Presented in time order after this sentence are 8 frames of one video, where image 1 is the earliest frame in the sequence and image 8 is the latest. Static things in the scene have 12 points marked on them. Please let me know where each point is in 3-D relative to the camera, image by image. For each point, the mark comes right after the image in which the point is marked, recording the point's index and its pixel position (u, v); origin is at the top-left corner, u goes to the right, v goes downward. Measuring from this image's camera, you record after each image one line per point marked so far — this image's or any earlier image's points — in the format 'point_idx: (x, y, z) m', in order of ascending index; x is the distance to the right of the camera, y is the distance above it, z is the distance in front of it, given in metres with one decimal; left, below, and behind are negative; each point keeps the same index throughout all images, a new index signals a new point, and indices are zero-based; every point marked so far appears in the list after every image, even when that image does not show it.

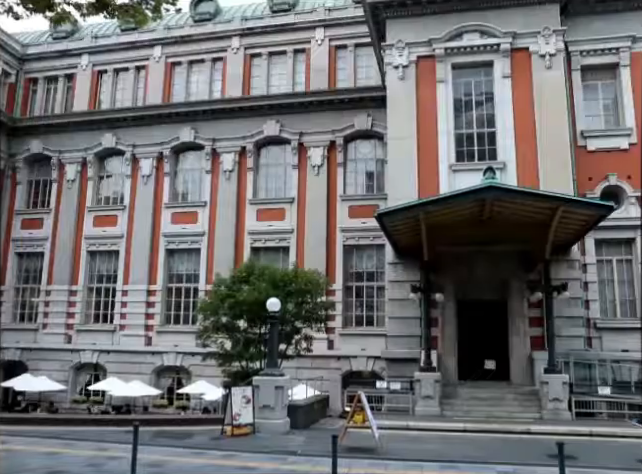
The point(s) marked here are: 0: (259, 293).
0: (-2.1, -1.9, +19.6) m
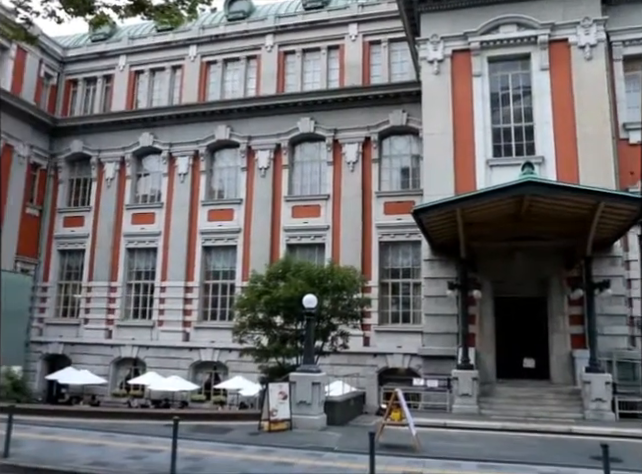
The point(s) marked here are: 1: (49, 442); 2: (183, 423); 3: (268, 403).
0: (-0.9, -1.8, +19.6) m
1: (-7.7, -5.7, +15.9) m
2: (-4.5, -6.1, +18.7) m
3: (-1.7, -5.0, +17.3) m
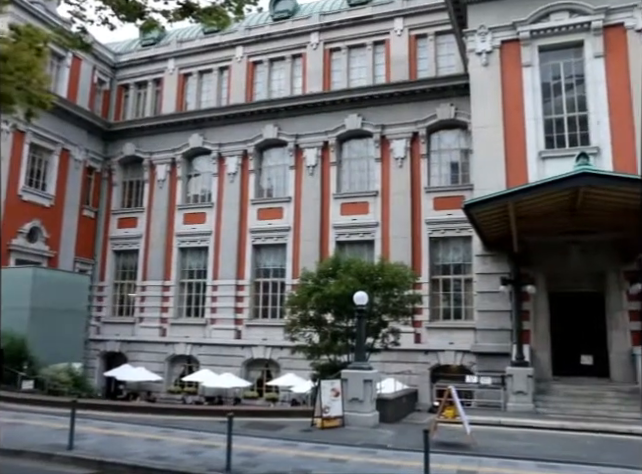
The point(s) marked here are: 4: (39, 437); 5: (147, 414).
0: (+0.8, -1.7, +19.6) m
1: (-6.2, -5.7, +16.4) m
2: (-2.8, -6.1, +19.0) m
3: (-0.1, -4.9, +17.3) m
4: (-7.7, -5.4, +15.5) m
5: (-6.1, -6.1, +19.8) m
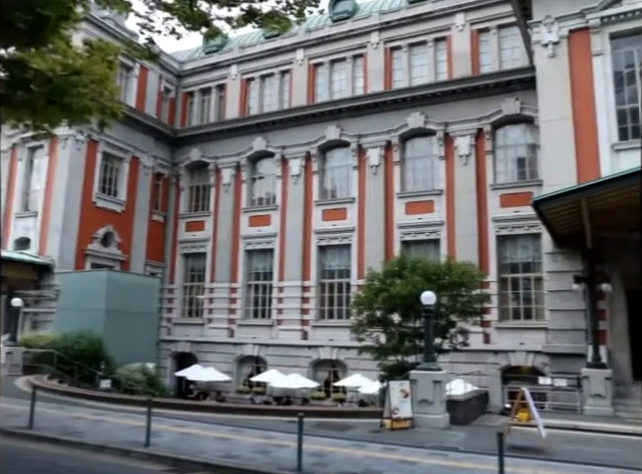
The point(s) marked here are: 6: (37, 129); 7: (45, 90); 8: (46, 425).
0: (+3.1, -1.6, +19.4) m
1: (-4.1, -5.8, +16.8) m
2: (-0.5, -6.1, +19.1) m
3: (+2.1, -4.9, +17.2) m
4: (-5.7, -5.5, +16.1) m
5: (-3.7, -6.2, +20.2) m
6: (-7.1, +2.6, +14.1) m
7: (-6.0, +3.2, +12.5) m
8: (-7.9, -5.3, +16.3) m
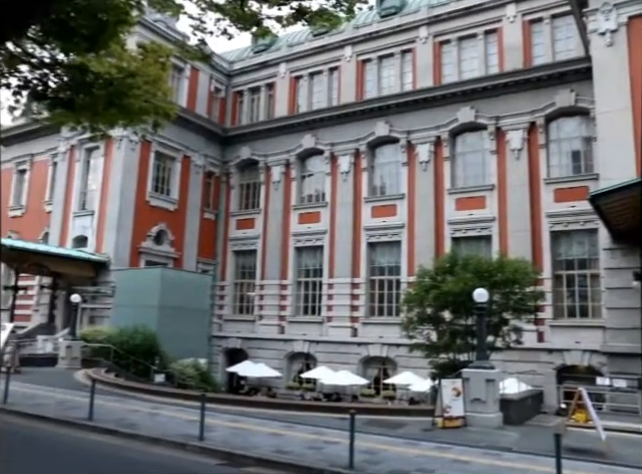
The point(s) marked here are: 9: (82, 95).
0: (+4.8, -1.5, +19.1) m
1: (-2.6, -5.7, +17.1) m
2: (+1.2, -6.0, +19.1) m
3: (+3.6, -4.8, +17.0) m
4: (-4.2, -5.4, +16.4) m
5: (-1.9, -6.1, +20.4) m
6: (-5.8, +2.7, +14.5) m
7: (-4.8, +3.2, +12.8) m
8: (-6.4, -5.3, +16.8) m
9: (-5.3, +3.2, +12.6) m
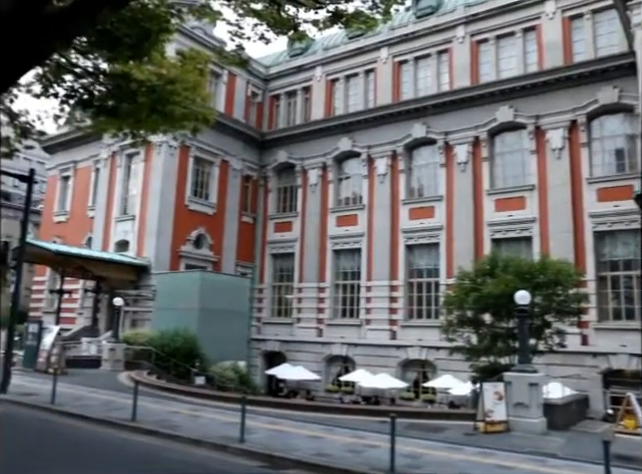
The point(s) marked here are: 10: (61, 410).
0: (+6.1, -1.6, +18.8) m
1: (-1.4, -5.8, +17.2) m
2: (+2.6, -6.1, +19.0) m
3: (+4.8, -4.8, +16.8) m
4: (-3.1, -5.5, +16.6) m
5: (-0.5, -6.2, +20.4) m
6: (-4.8, +2.6, +14.8) m
7: (-3.9, +3.1, +13.1) m
8: (-5.2, -5.4, +17.1) m
9: (-4.4, +3.0, +12.9) m
10: (-7.8, -5.2, +17.1) m
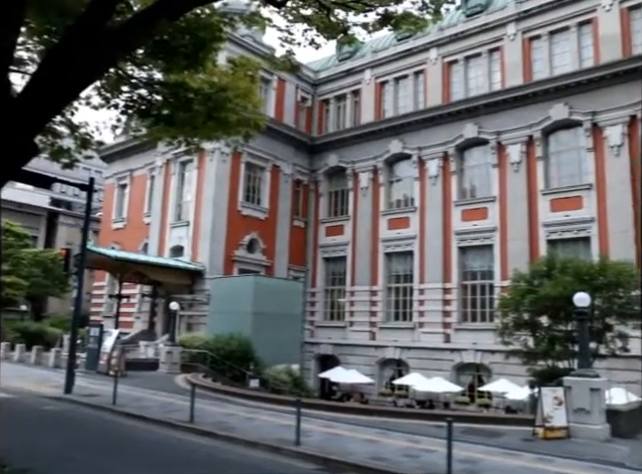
0: (+7.8, -1.6, +18.3) m
1: (+0.3, -5.9, +17.2) m
2: (+4.4, -6.1, +18.7) m
3: (+6.4, -4.9, +16.4) m
4: (-1.4, -5.7, +16.8) m
5: (+1.4, -6.4, +20.4) m
6: (-3.3, +2.4, +15.2) m
7: (-2.6, +3.0, +13.3) m
8: (-3.5, -5.6, +17.4) m
9: (-3.1, +2.9, +13.2) m
10: (-6.1, -5.4, +17.6) m
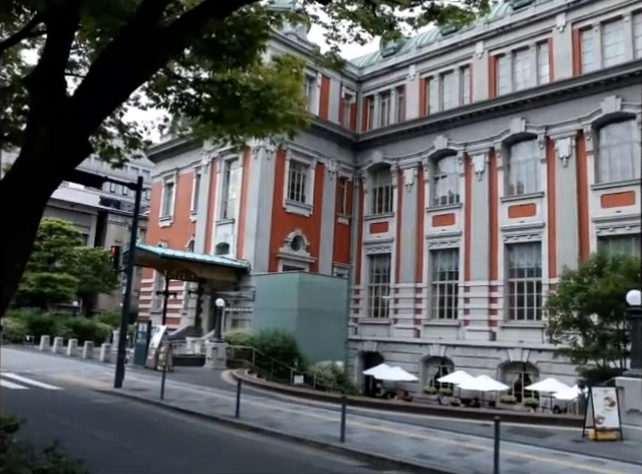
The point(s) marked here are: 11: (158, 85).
0: (+9.3, -1.5, +17.9) m
1: (+1.8, -5.9, +17.2) m
2: (+5.9, -6.1, +18.5) m
3: (+7.8, -4.8, +16.0) m
4: (0.0, -5.6, +16.9) m
5: (+3.0, -6.3, +20.3) m
6: (-2.0, +2.4, +15.3) m
7: (-1.4, +3.0, +13.4) m
8: (-2.0, -5.5, +17.6) m
9: (-1.9, +2.9, +13.4) m
10: (-4.6, -5.3, +17.9) m
11: (-3.8, +3.6, +13.8) m
